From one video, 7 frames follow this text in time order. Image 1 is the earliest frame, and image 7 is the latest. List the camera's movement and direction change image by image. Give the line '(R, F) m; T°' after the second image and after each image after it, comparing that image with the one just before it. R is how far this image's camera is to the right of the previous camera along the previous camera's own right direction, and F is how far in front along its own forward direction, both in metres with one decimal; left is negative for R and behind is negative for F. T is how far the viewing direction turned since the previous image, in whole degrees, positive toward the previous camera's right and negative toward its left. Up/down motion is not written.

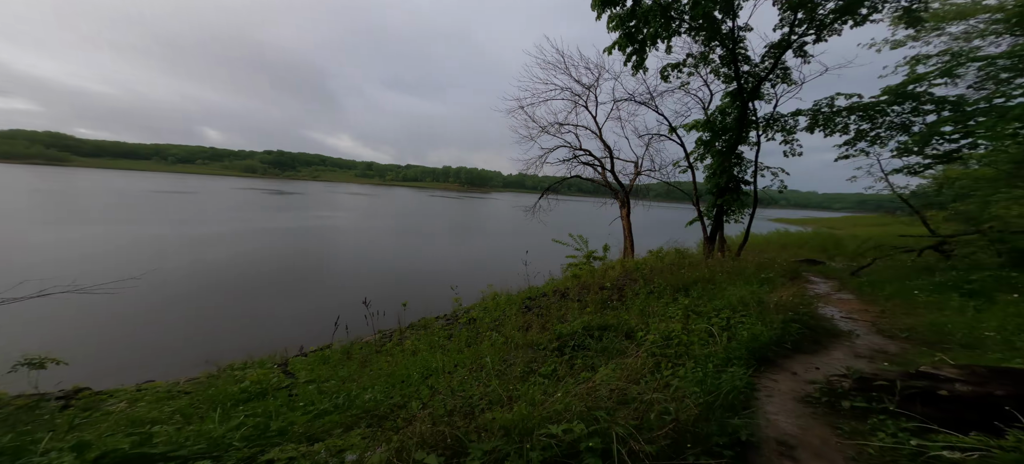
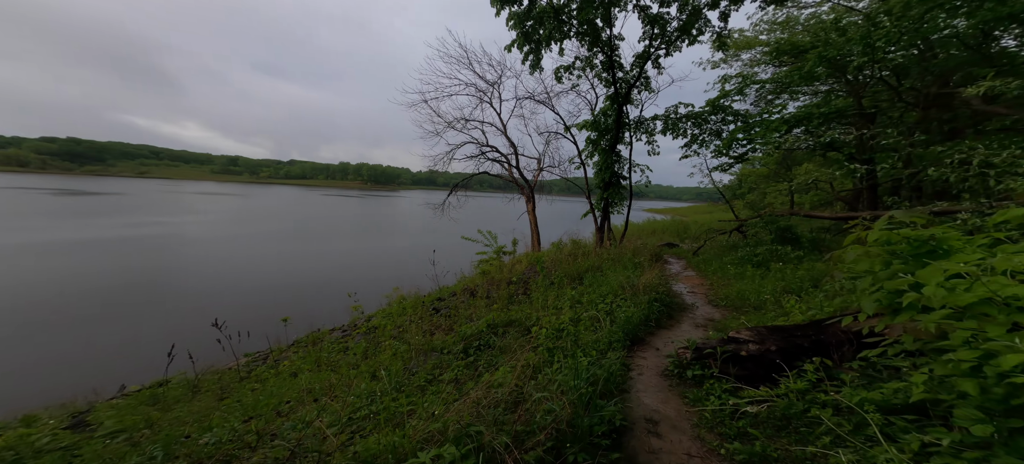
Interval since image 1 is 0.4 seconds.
(+0.3, 0.0) m; +13°
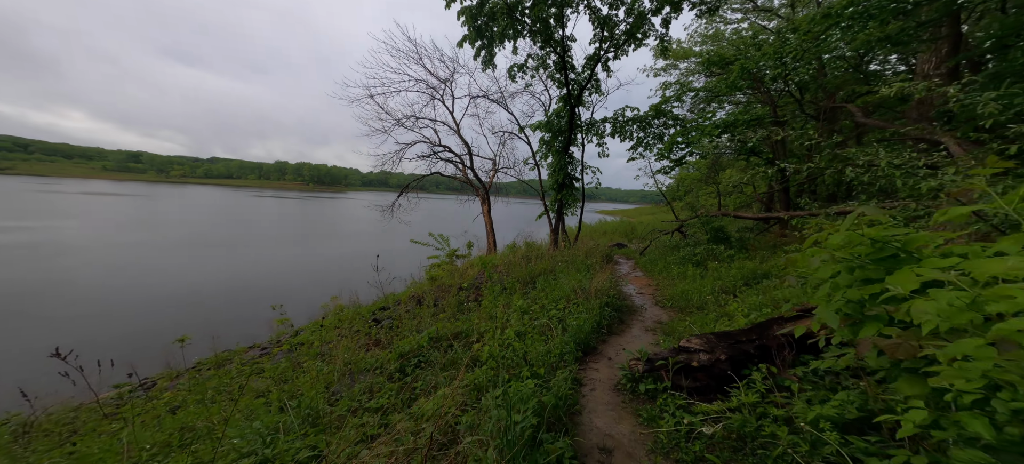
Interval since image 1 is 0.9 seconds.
(+0.2, +0.5) m; +7°
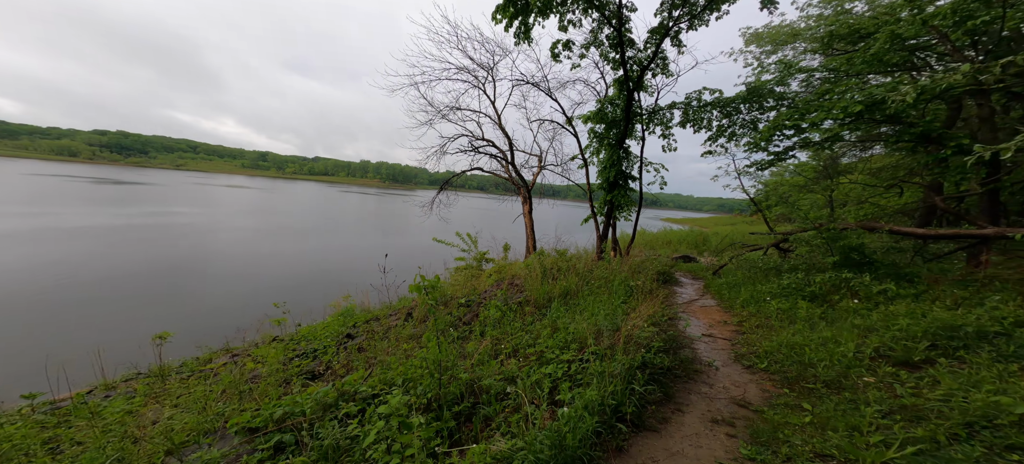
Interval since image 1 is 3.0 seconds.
(+0.8, +2.1) m; -10°
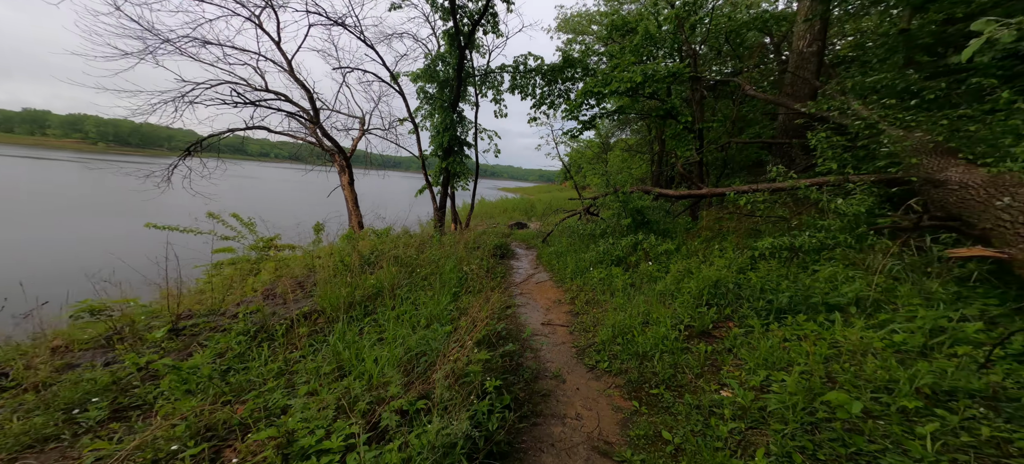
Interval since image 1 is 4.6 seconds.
(+0.6, +1.4) m; +24°
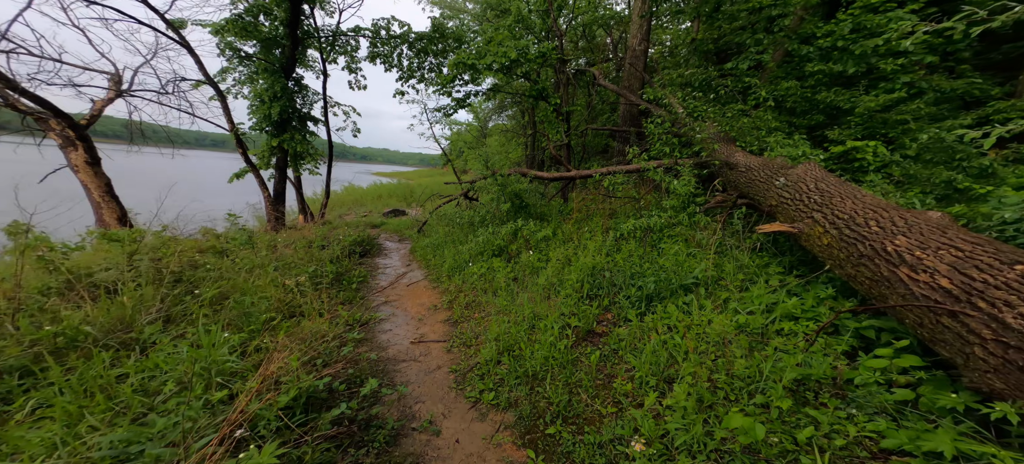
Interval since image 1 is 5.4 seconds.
(+0.2, +0.9) m; +18°
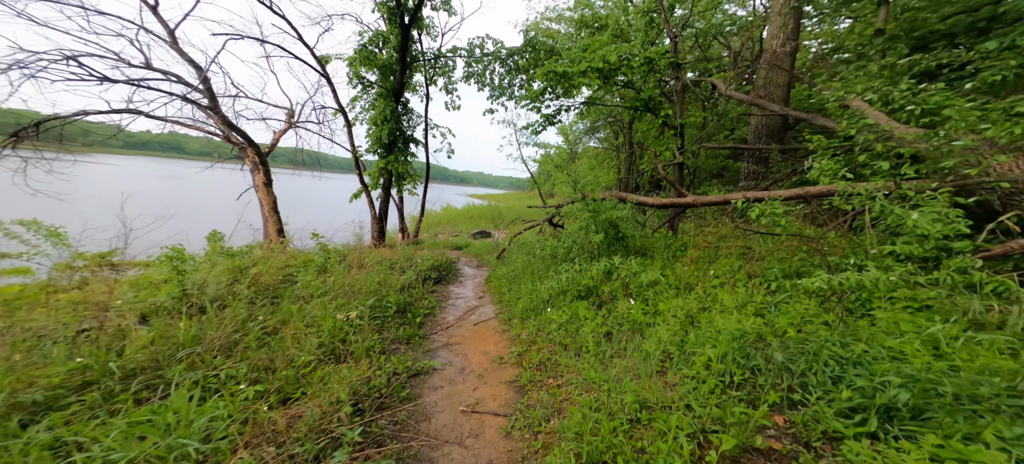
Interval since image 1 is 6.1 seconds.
(0.0, +0.8) m; -14°
